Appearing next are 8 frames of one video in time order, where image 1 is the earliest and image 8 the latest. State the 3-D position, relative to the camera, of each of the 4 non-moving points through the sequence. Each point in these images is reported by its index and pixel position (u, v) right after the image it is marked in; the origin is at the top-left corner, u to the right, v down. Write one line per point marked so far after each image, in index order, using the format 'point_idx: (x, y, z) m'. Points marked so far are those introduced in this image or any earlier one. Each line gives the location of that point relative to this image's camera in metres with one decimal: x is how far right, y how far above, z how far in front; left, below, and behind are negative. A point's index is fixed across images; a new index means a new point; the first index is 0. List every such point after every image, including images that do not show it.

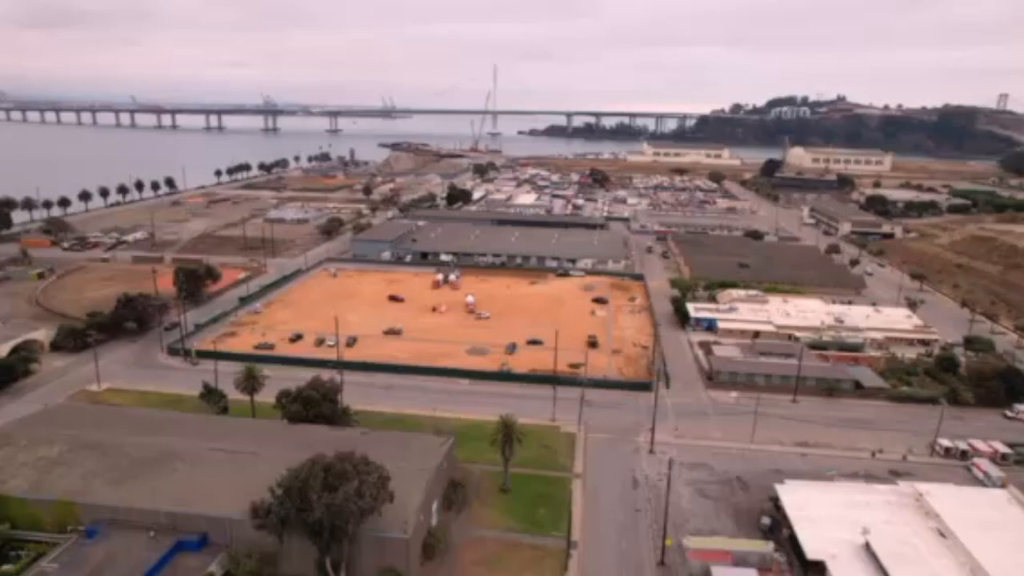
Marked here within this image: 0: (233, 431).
0: (-8.6, -4.4, +19.9) m
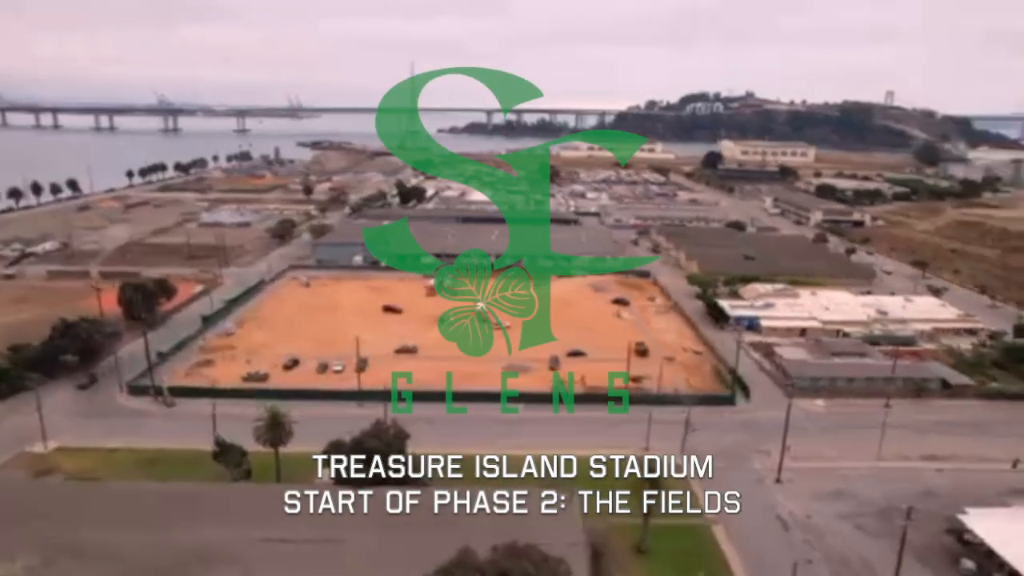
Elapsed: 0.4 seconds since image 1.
0: (-5.2, -4.9, +14.5) m
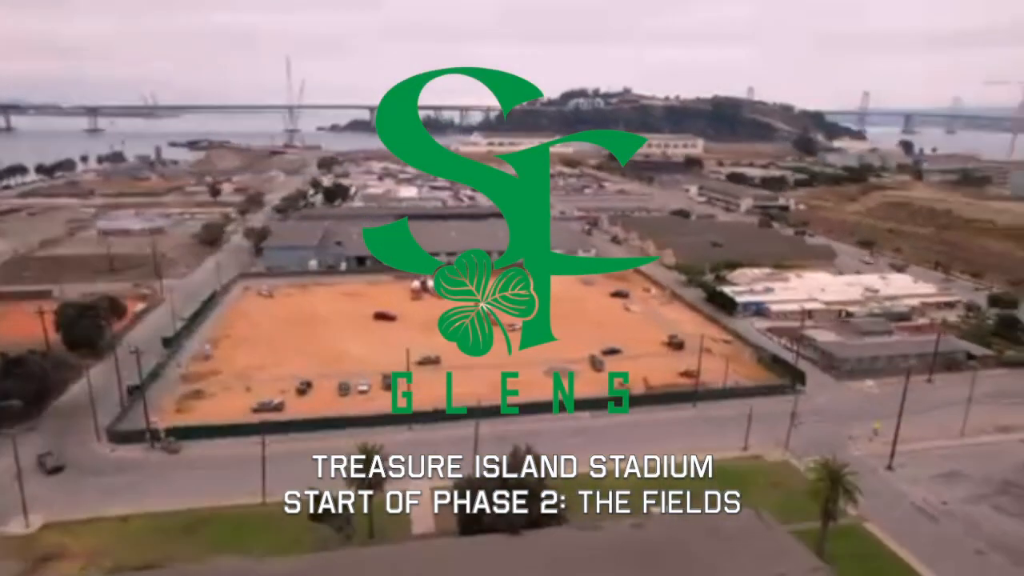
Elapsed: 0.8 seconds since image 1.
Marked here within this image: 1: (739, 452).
0: (-1.3, -5.0, +11.5) m
1: (+6.9, -4.8, +19.2) m
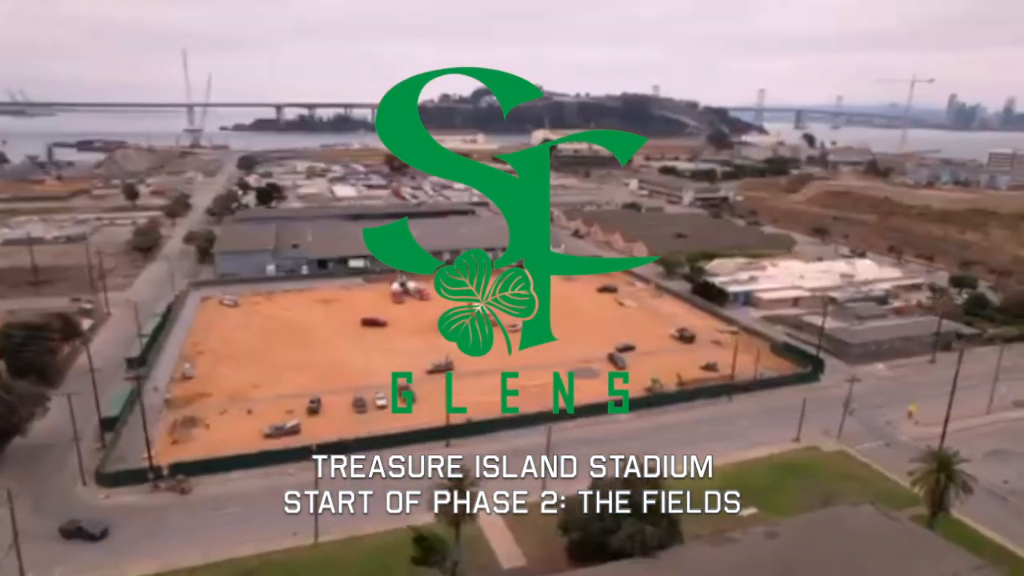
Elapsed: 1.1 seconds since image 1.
0: (+1.3, -5.0, +10.0) m
1: (+8.3, -4.5, +18.8) m
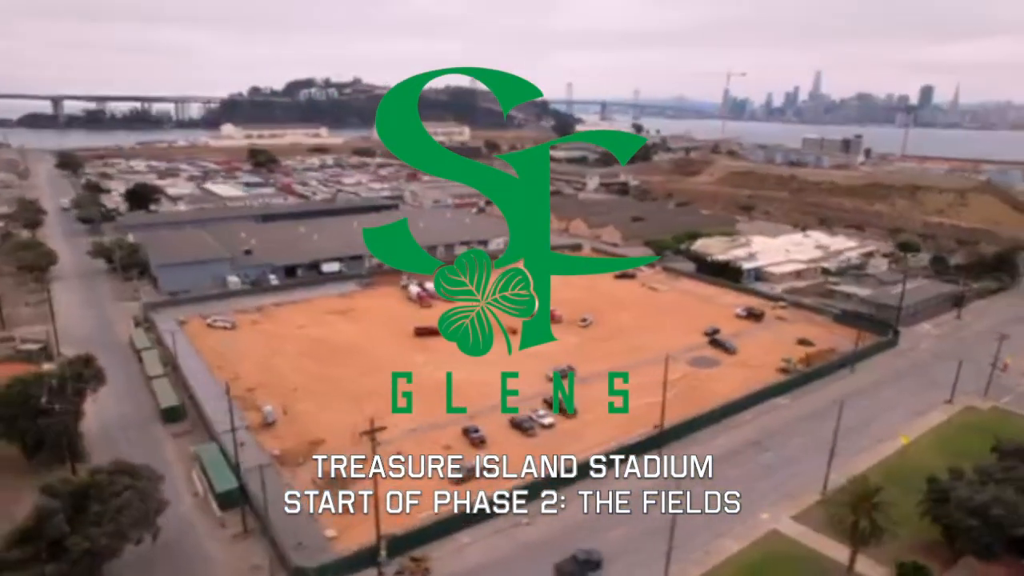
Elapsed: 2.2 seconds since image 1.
0: (+8.9, -4.5, +8.9) m
1: (+13.2, -3.5, +19.2) m
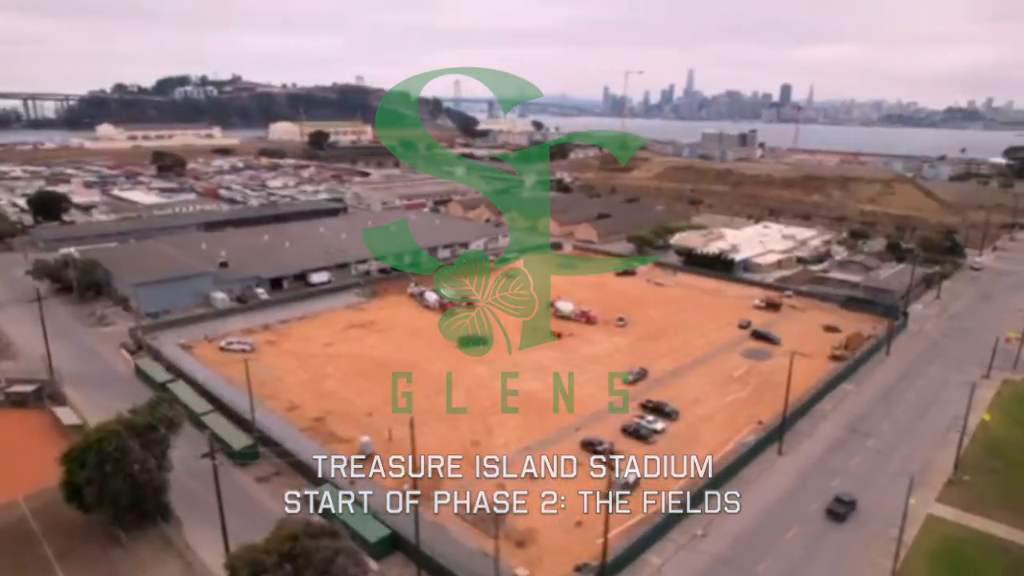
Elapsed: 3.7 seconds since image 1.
0: (+13.1, -4.2, +9.9) m
1: (+15.5, -2.9, +20.8) m
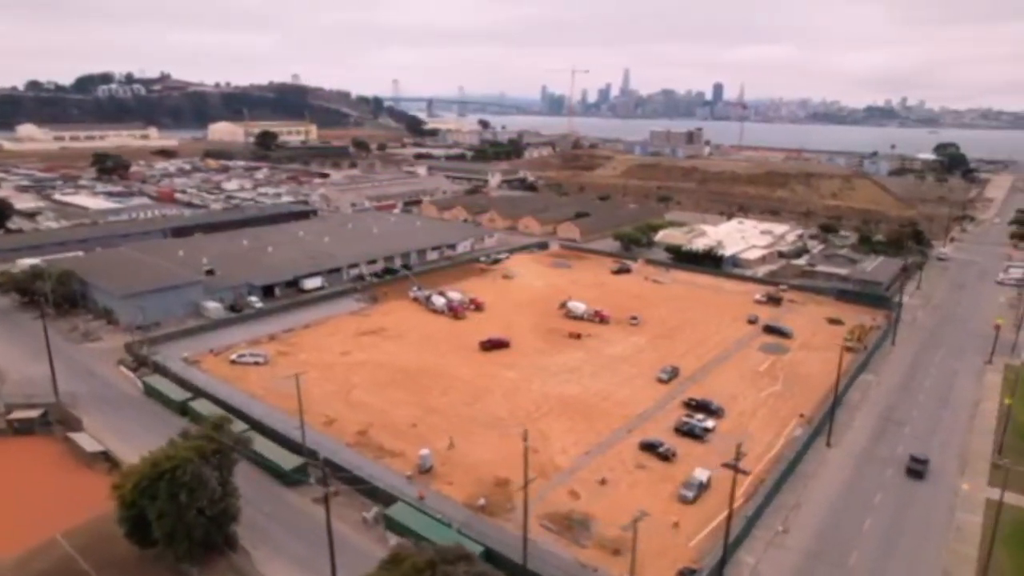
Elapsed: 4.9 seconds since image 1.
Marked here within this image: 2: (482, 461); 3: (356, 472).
0: (+15.0, -3.9, +10.8) m
1: (+16.4, -2.6, +21.9) m
2: (-0.7, -4.0, +15.1) m
3: (-3.6, -4.1, +14.4) m
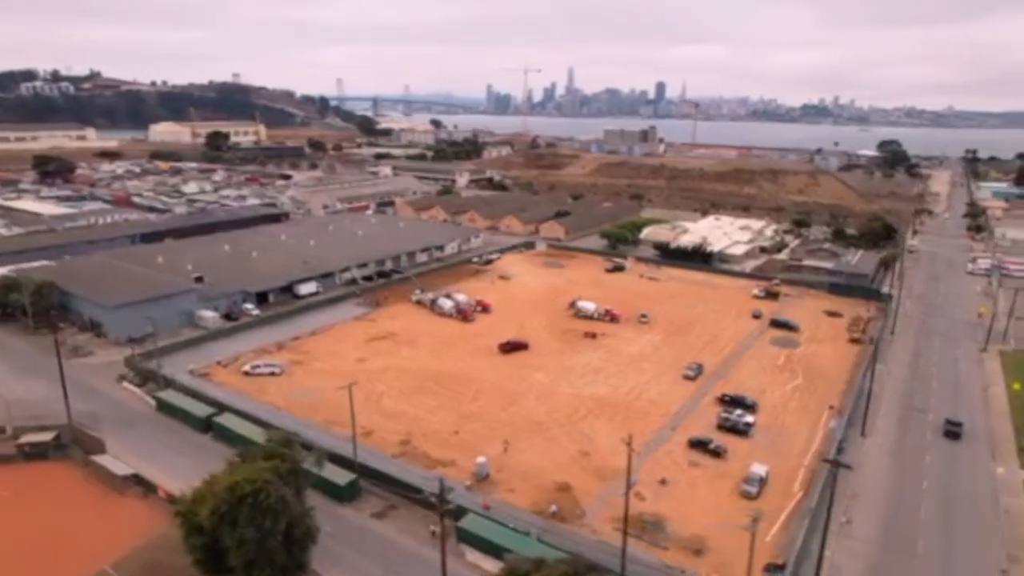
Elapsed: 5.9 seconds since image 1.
0: (+16.5, -3.6, +11.8) m
1: (+17.1, -2.2, +22.9) m
2: (+0.6, -4.1, +14.8) m
3: (-2.2, -4.2, +13.9) m
